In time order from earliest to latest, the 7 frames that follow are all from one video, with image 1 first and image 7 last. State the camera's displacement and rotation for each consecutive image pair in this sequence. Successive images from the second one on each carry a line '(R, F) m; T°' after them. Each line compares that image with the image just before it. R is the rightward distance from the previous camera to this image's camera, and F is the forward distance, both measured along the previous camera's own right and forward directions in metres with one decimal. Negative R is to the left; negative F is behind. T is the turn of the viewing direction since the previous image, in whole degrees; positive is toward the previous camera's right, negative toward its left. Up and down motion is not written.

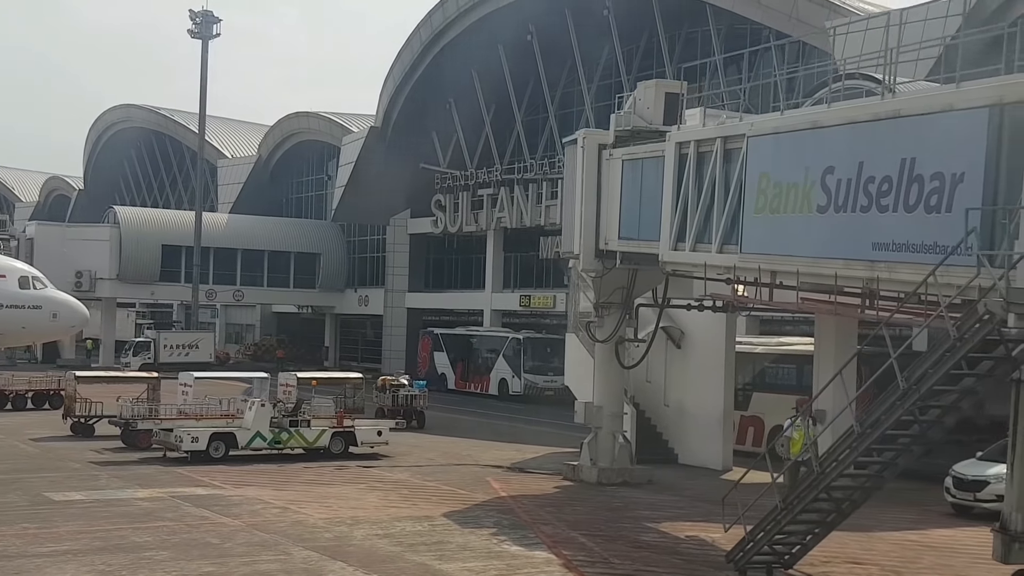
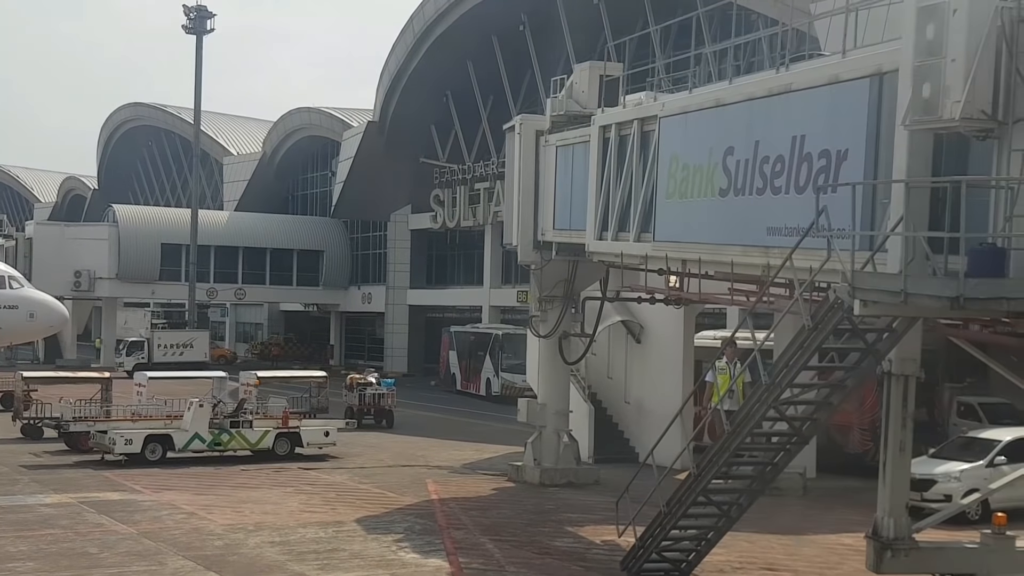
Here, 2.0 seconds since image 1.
(+1.9, +1.0) m; -2°
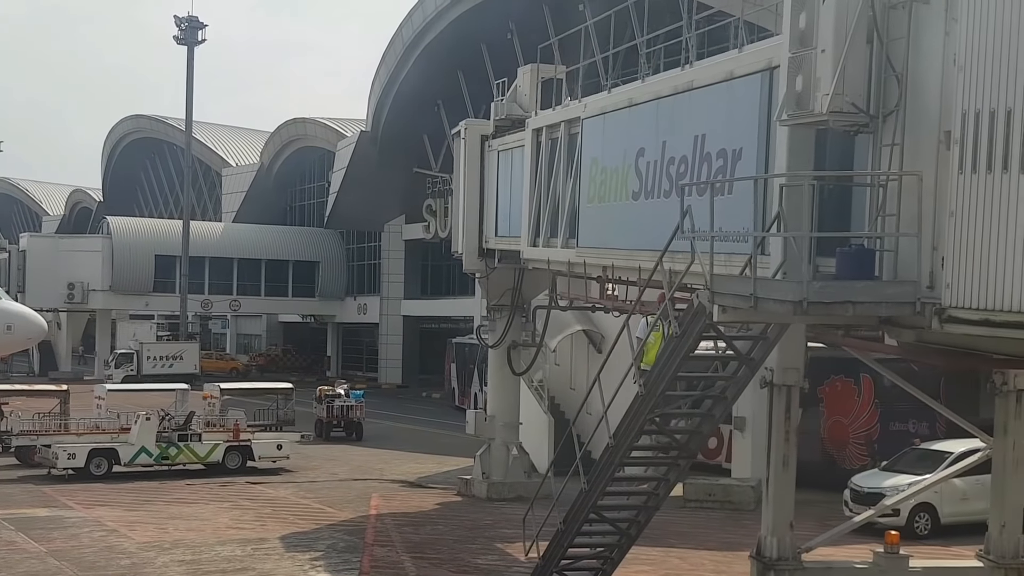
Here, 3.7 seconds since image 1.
(+1.3, +0.6) m; -1°
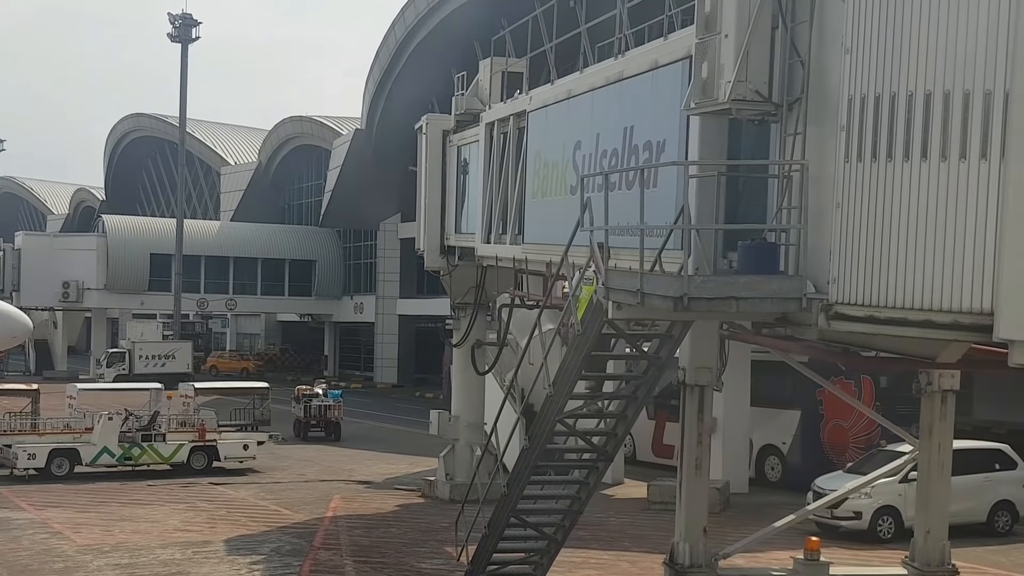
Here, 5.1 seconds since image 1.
(+0.9, +0.4) m; -1°
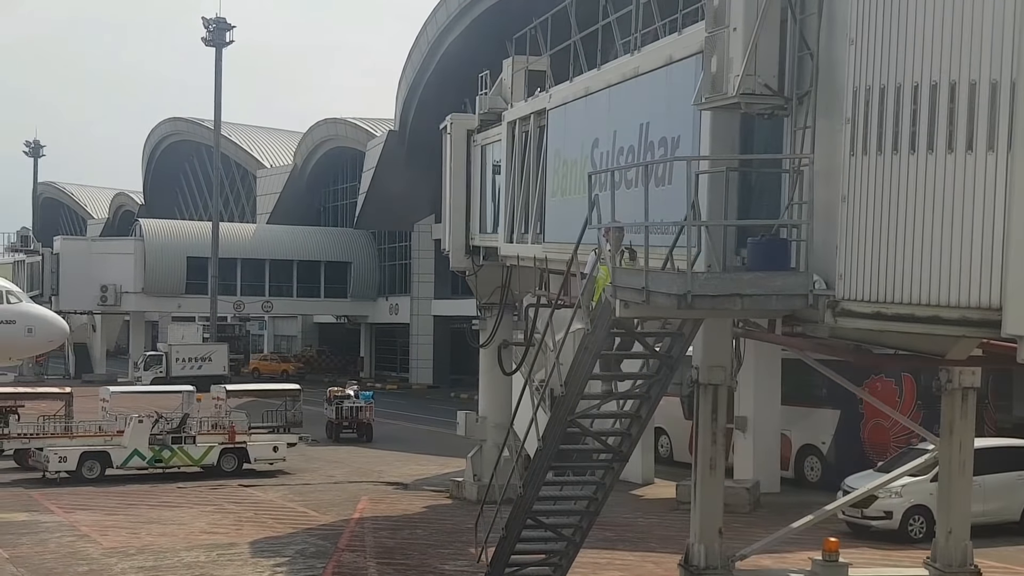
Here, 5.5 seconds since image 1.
(+0.2, +0.1) m; -2°
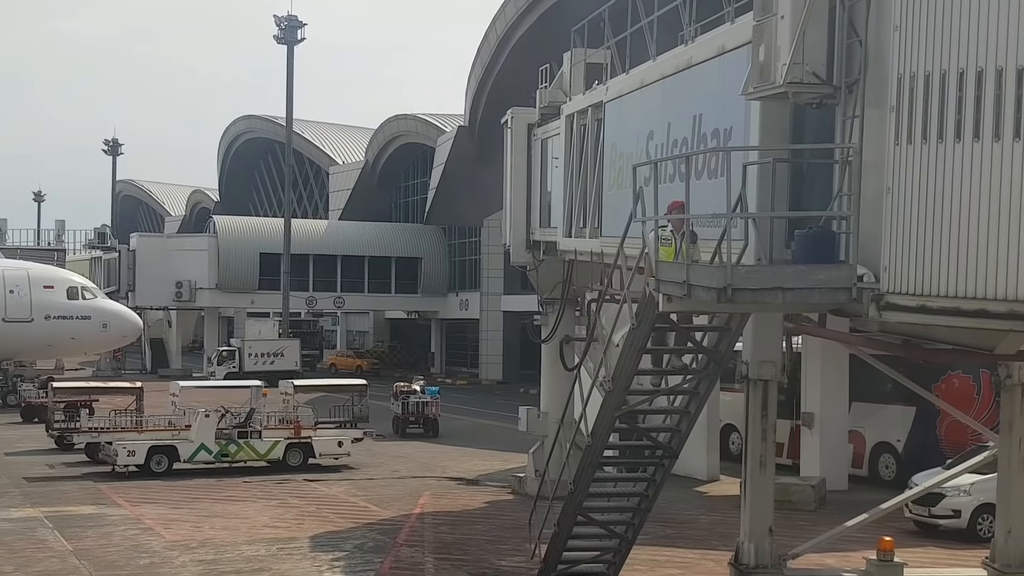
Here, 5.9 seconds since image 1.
(+0.2, +0.1) m; -3°
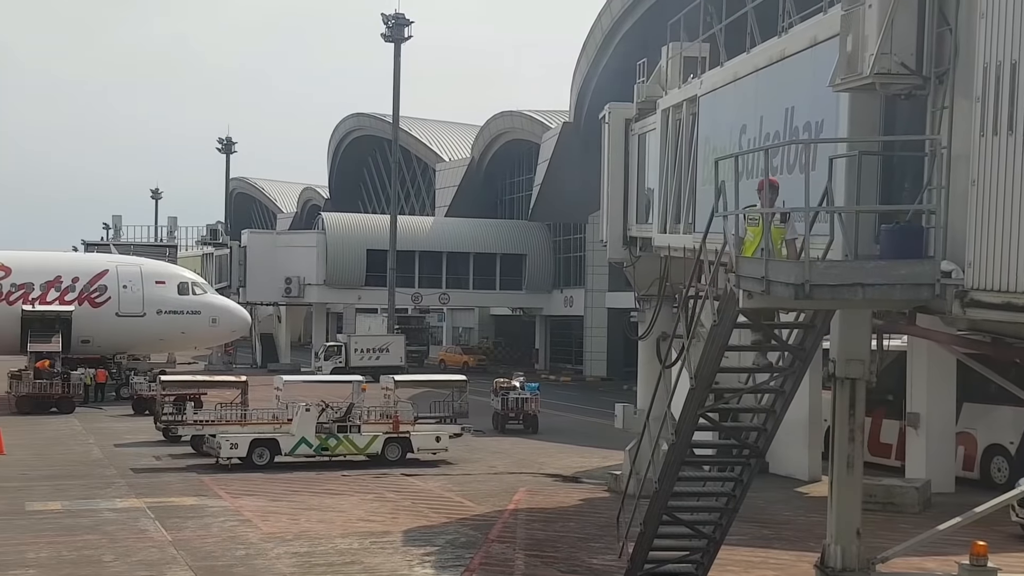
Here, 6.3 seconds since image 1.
(+0.2, +0.1) m; -5°
